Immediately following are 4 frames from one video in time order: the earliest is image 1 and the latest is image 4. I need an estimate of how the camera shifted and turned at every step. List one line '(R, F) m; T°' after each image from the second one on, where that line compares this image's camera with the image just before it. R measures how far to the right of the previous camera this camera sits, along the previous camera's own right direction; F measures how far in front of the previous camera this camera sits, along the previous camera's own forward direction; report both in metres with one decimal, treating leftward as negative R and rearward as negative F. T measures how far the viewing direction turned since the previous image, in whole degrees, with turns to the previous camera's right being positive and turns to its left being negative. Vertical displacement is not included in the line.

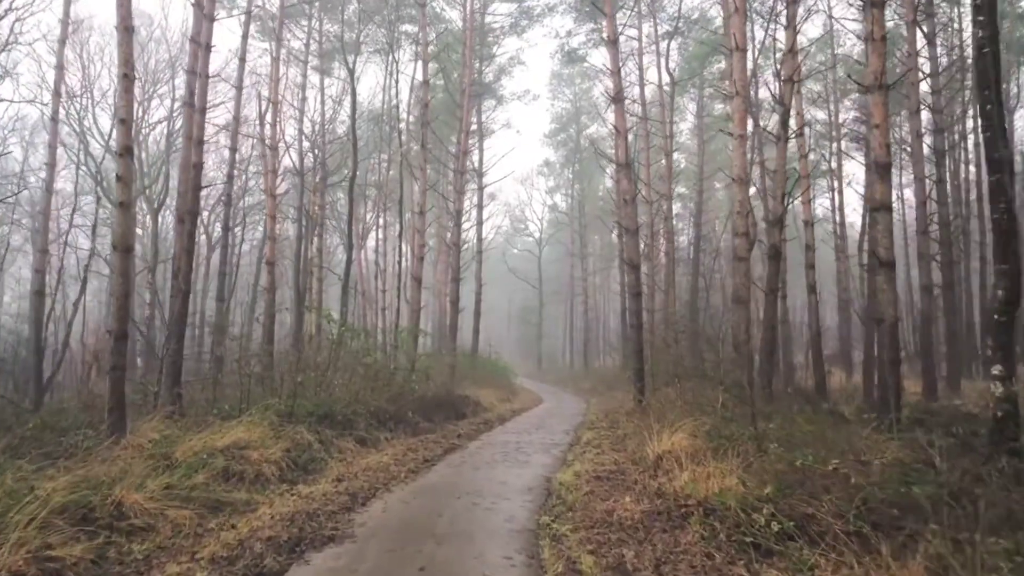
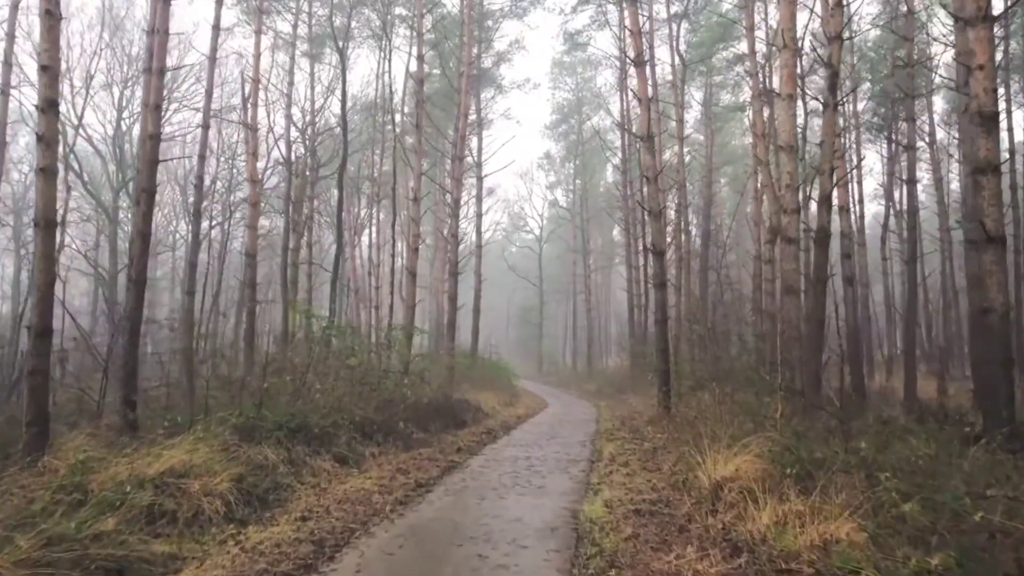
(-0.1, +1.5) m; 0°
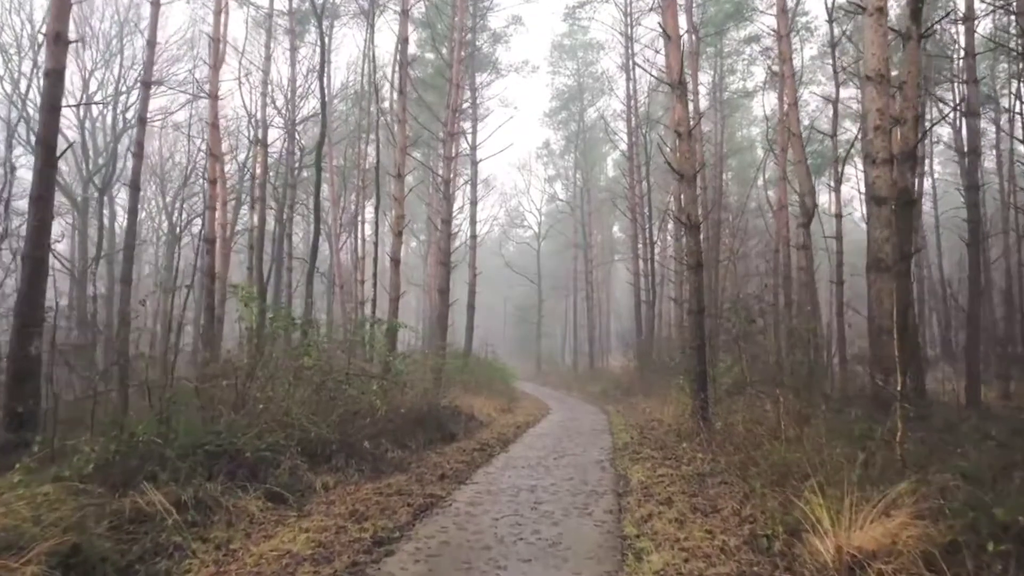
(0.0, +2.0) m; 0°
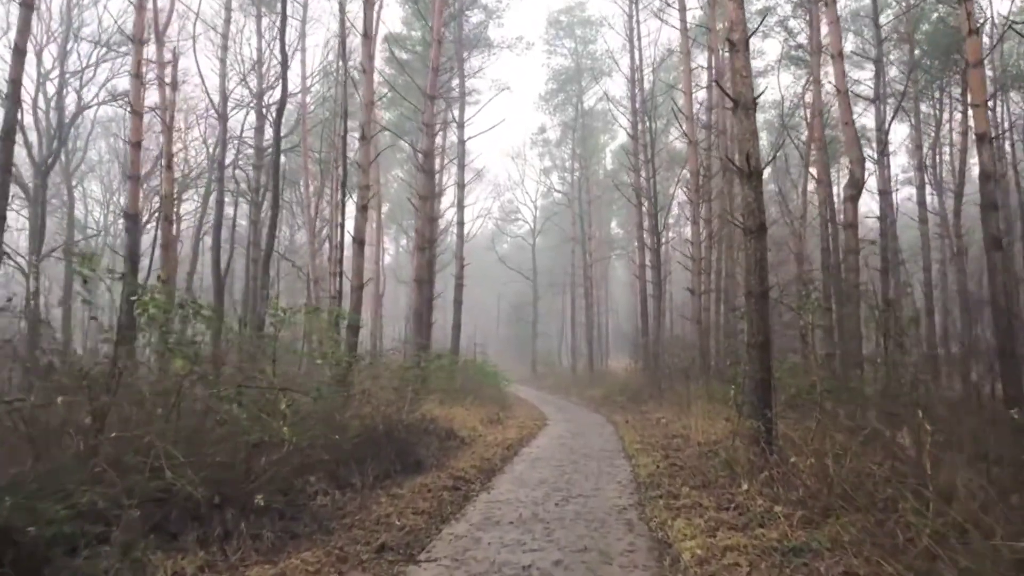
(+0.1, +2.5) m; 0°
